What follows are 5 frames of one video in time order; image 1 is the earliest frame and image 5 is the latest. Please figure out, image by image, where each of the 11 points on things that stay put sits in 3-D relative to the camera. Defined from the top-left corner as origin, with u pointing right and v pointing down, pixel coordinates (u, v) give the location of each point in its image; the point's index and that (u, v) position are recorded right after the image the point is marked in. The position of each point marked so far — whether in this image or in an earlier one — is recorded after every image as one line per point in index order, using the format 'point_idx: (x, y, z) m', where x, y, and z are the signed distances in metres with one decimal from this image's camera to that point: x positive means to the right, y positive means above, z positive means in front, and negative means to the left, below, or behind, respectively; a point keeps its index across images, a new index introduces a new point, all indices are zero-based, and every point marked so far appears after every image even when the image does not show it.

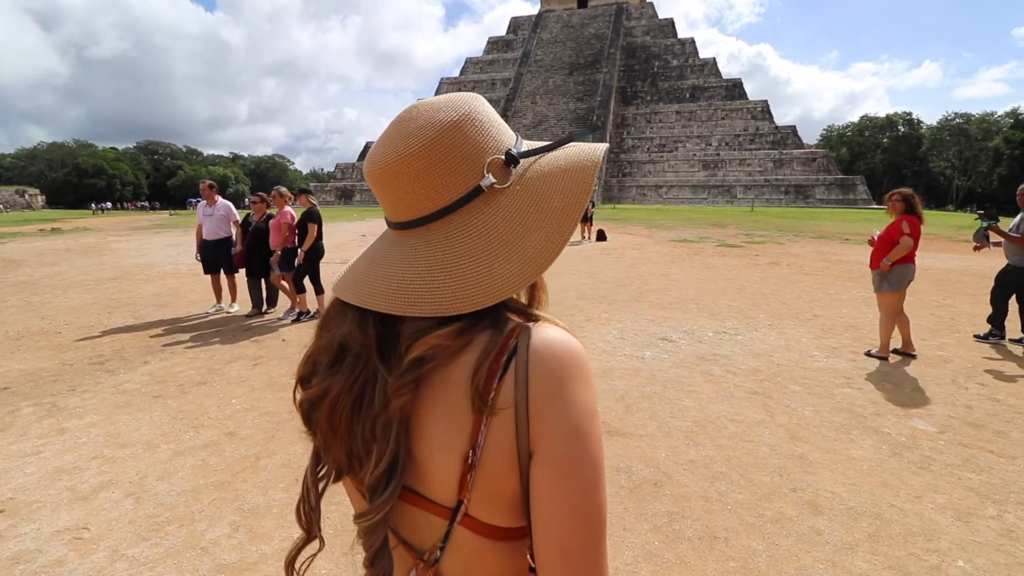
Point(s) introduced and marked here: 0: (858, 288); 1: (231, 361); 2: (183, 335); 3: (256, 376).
0: (+7.4, 0.0, +9.8) m
1: (-3.5, -0.9, +5.6) m
2: (-5.0, -0.7, +6.7) m
3: (-2.9, -1.0, +5.1) m
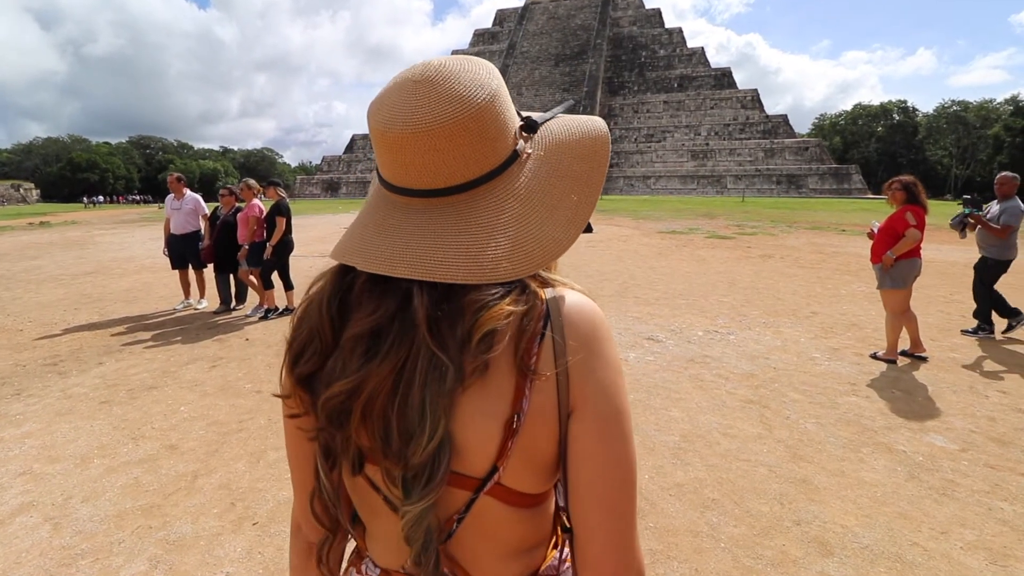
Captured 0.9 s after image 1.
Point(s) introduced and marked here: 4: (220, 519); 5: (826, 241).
0: (+7.2, +0.1, +9.4) m
1: (-3.8, -0.9, +5.2) m
2: (-5.2, -0.7, +6.3) m
3: (-3.1, -1.0, +4.7) m
4: (-1.8, -1.4, +2.7) m
5: (+9.9, +1.4, +14.2) m
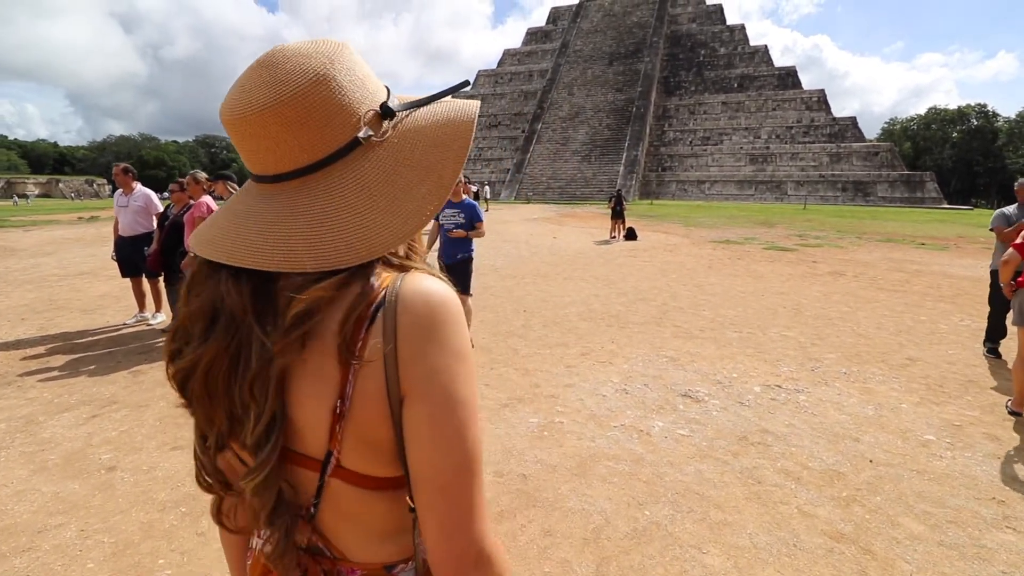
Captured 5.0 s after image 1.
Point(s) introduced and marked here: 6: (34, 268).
0: (+7.2, -0.4, +7.4) m
1: (-4.0, -1.1, +4.1) m
2: (-5.3, -0.8, +5.3) m
3: (-3.4, -1.2, +3.5) m
4: (-2.2, -1.7, +1.5) m
5: (+10.4, +0.8, +12.0) m
6: (-13.1, +0.6, +12.5) m
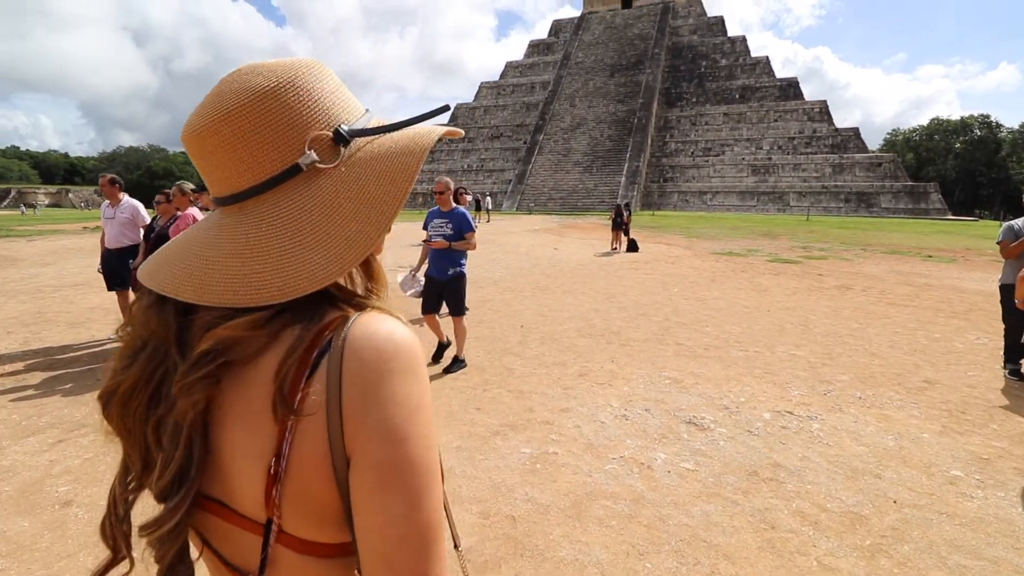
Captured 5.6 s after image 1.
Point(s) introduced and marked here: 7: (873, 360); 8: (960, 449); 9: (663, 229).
0: (+7.2, -0.7, +7.1) m
1: (-4.1, -1.2, +3.9) m
2: (-5.4, -1.0, +5.1) m
3: (-3.5, -1.3, +3.3) m
4: (-2.3, -1.8, +1.2) m
5: (+10.4, +0.5, +11.7) m
6: (-13.1, +0.3, +12.4) m
7: (+4.5, -0.9, +5.7) m
8: (+3.7, -1.3, +3.8) m
9: (+6.2, +2.4, +18.5) m
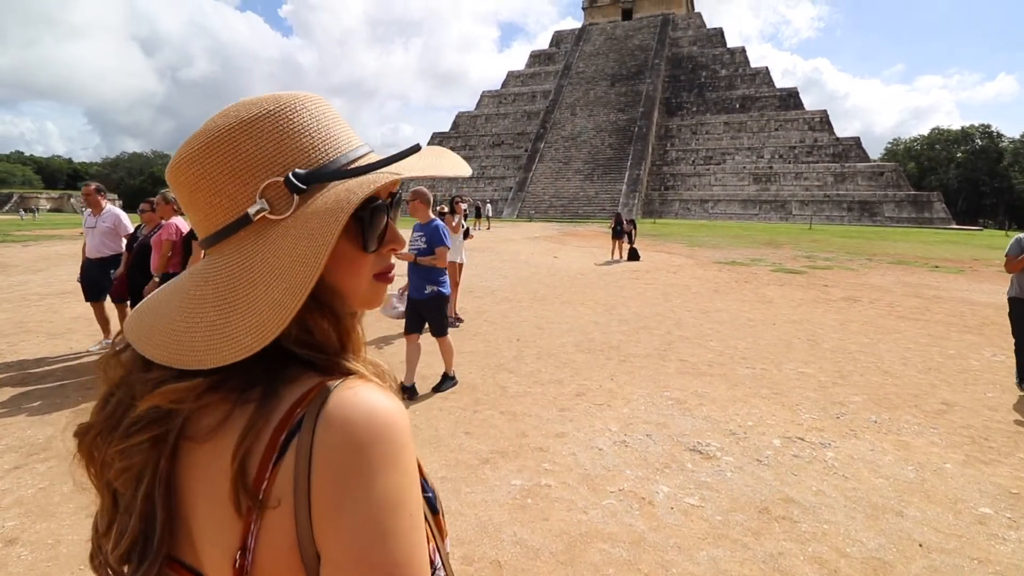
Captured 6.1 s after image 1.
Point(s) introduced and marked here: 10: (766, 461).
0: (+7.1, -0.9, +6.8) m
1: (-4.2, -1.4, +3.6) m
2: (-5.5, -1.1, +4.8) m
3: (-3.6, -1.4, +3.0) m
4: (-2.4, -1.8, +1.0) m
5: (+10.4, +0.2, +11.4) m
6: (-13.1, +0.1, +12.2) m
7: (+4.5, -1.1, +5.4) m
8: (+3.6, -1.5, +3.5) m
9: (+6.2, +2.0, +18.3) m
10: (+2.0, -1.4, +3.6) m
